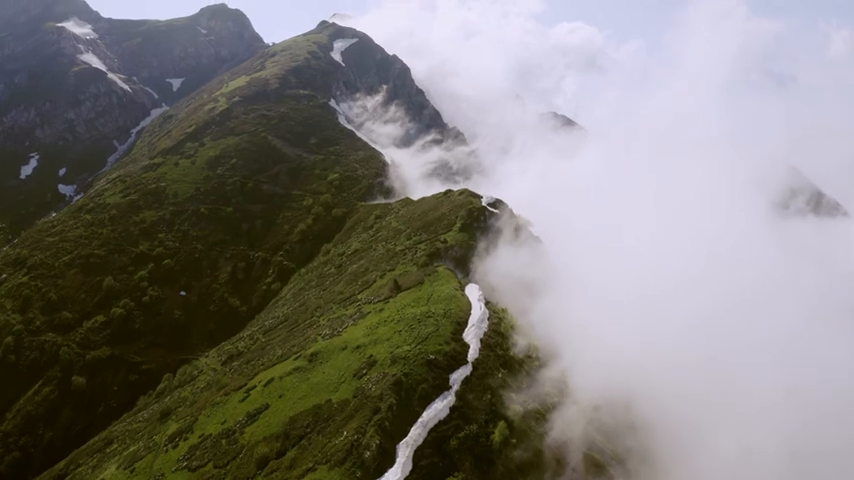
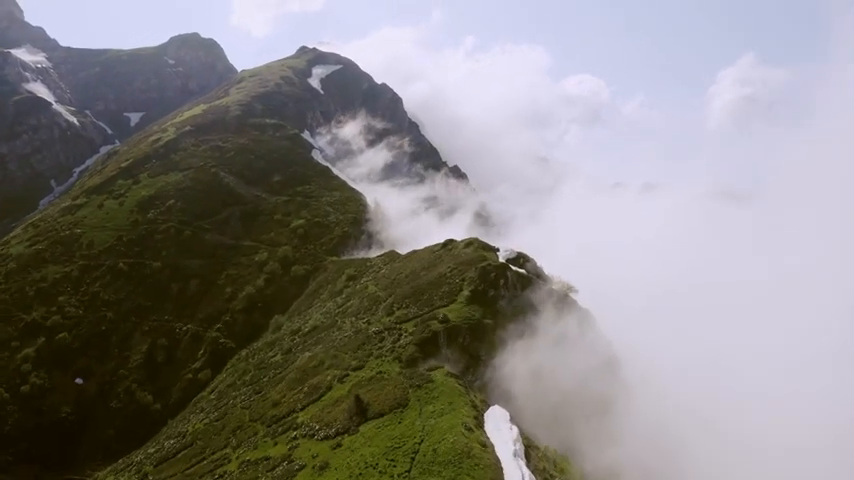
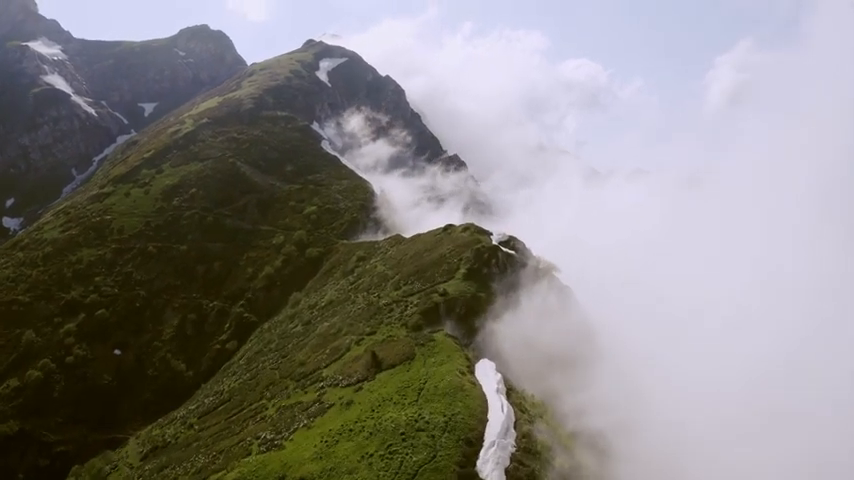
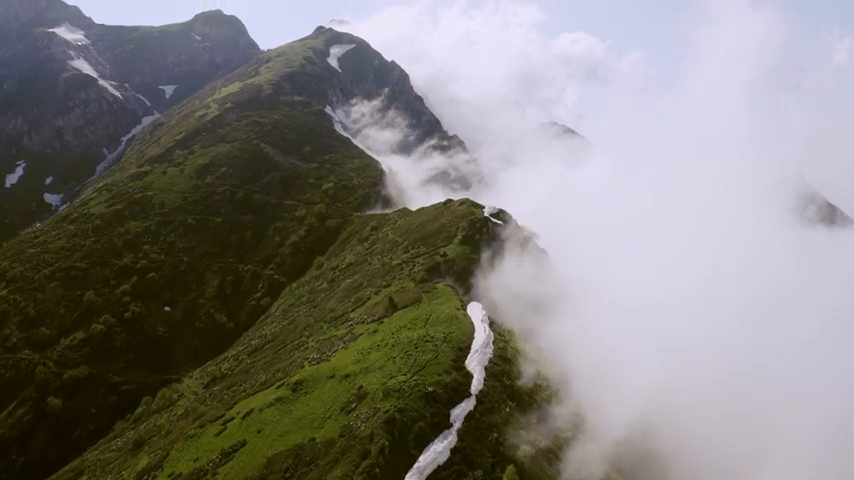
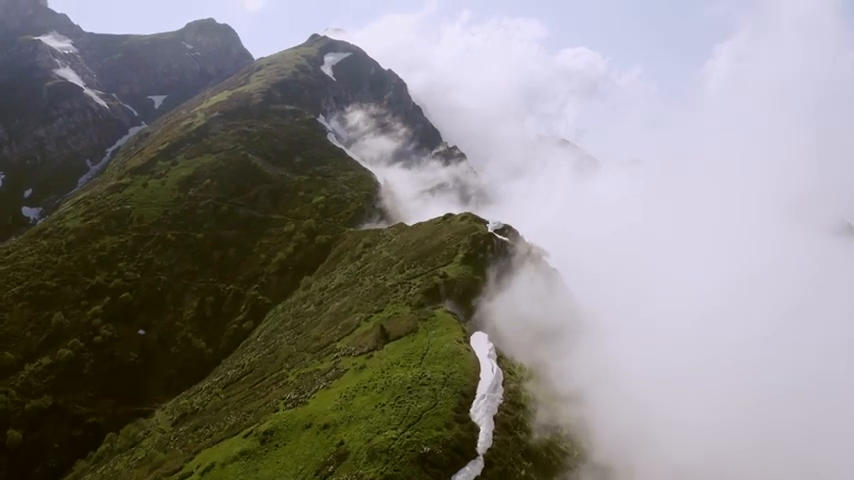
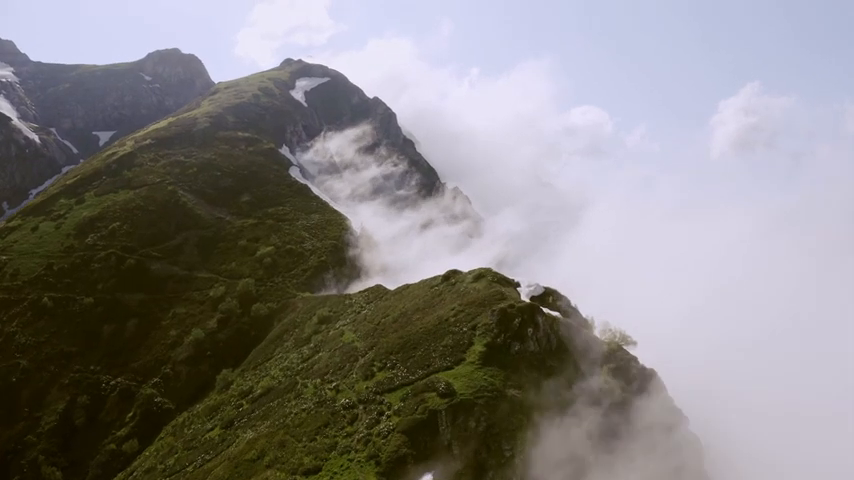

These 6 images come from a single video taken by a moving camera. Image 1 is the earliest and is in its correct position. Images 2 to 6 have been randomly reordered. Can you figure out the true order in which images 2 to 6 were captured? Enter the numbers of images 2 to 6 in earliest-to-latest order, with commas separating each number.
4, 5, 3, 2, 6
